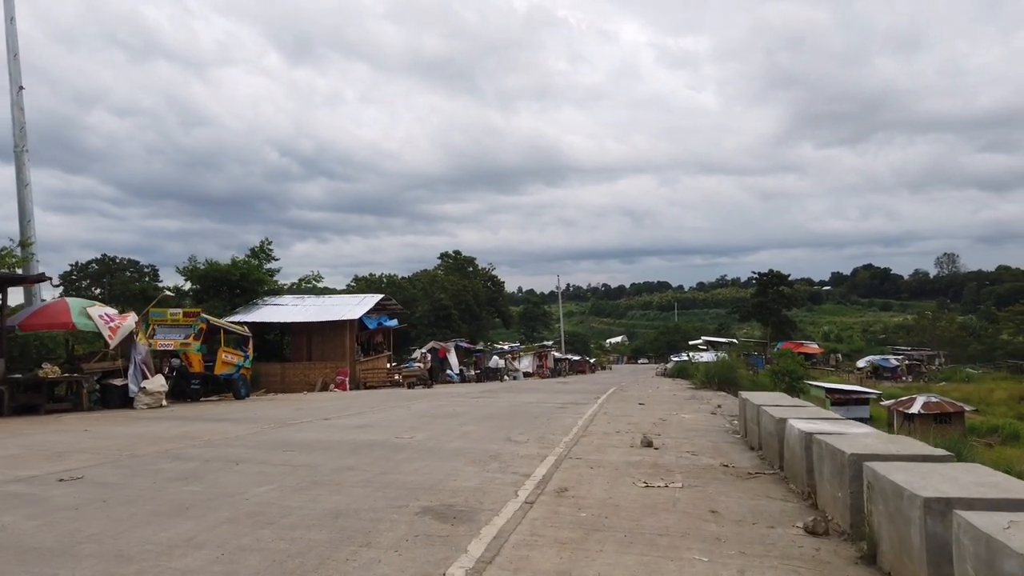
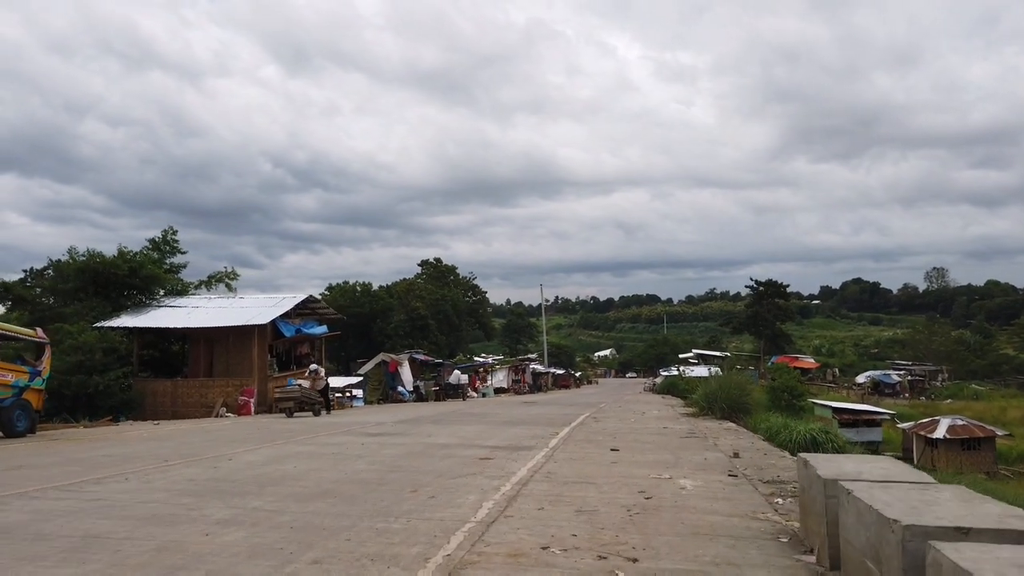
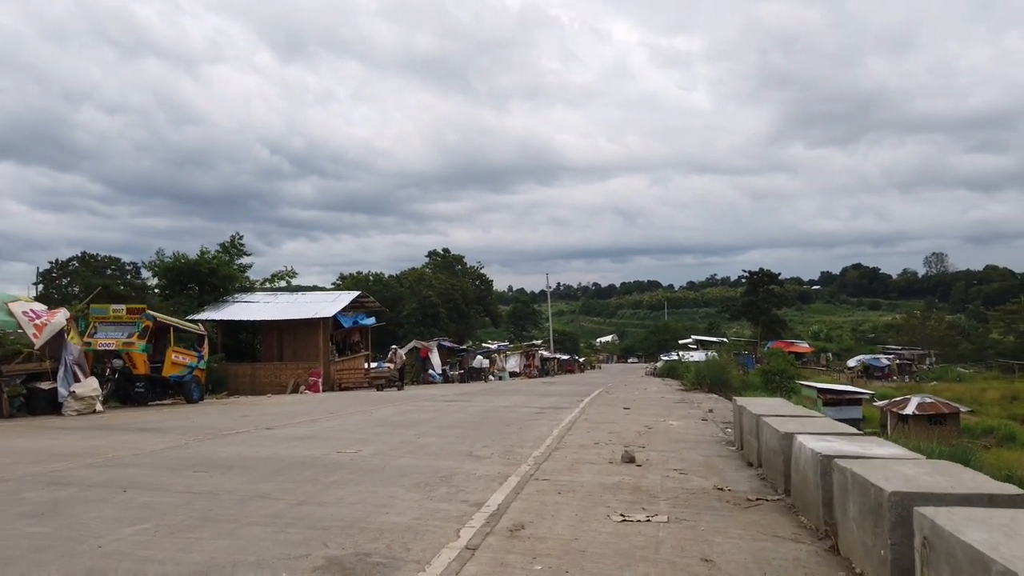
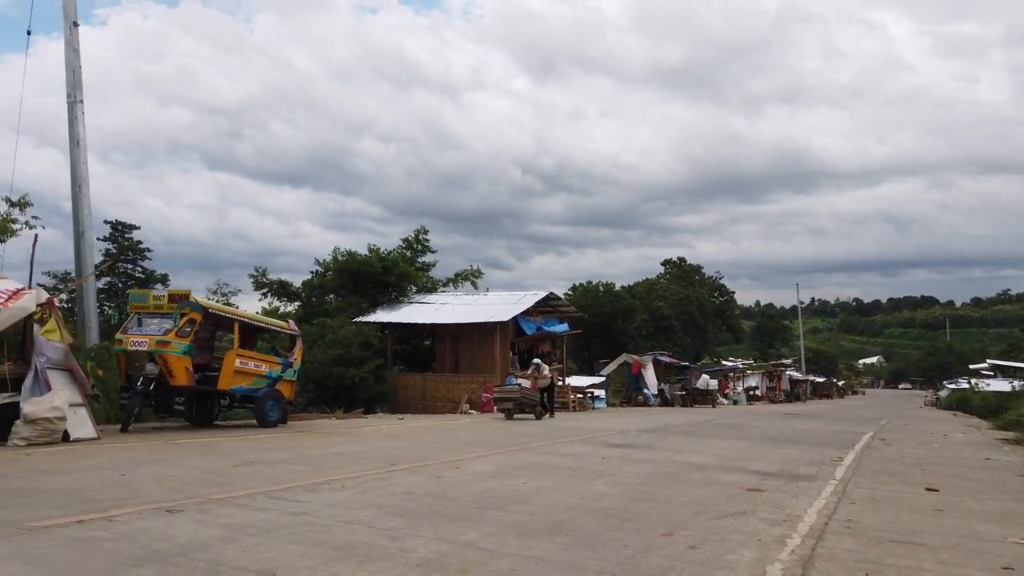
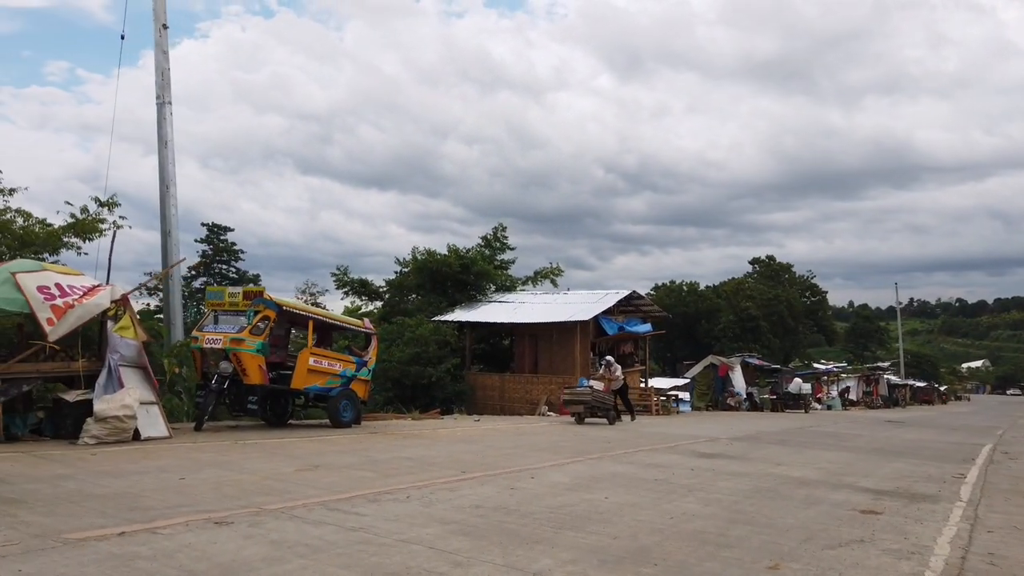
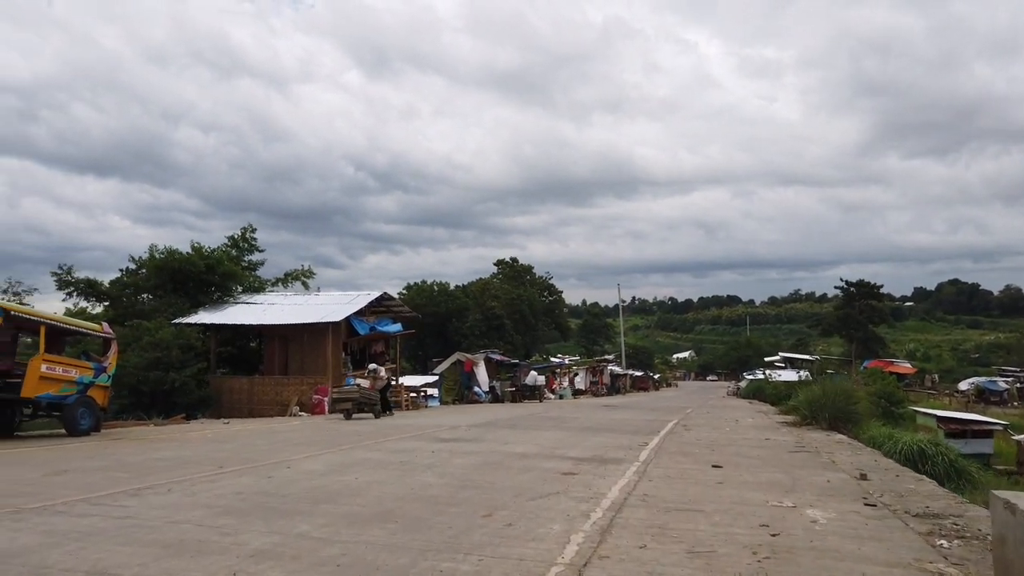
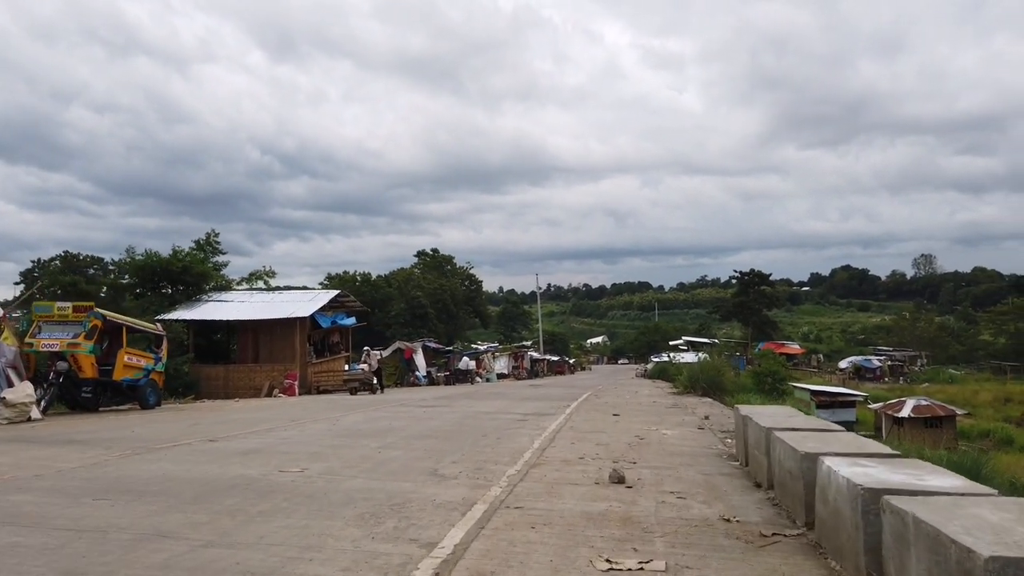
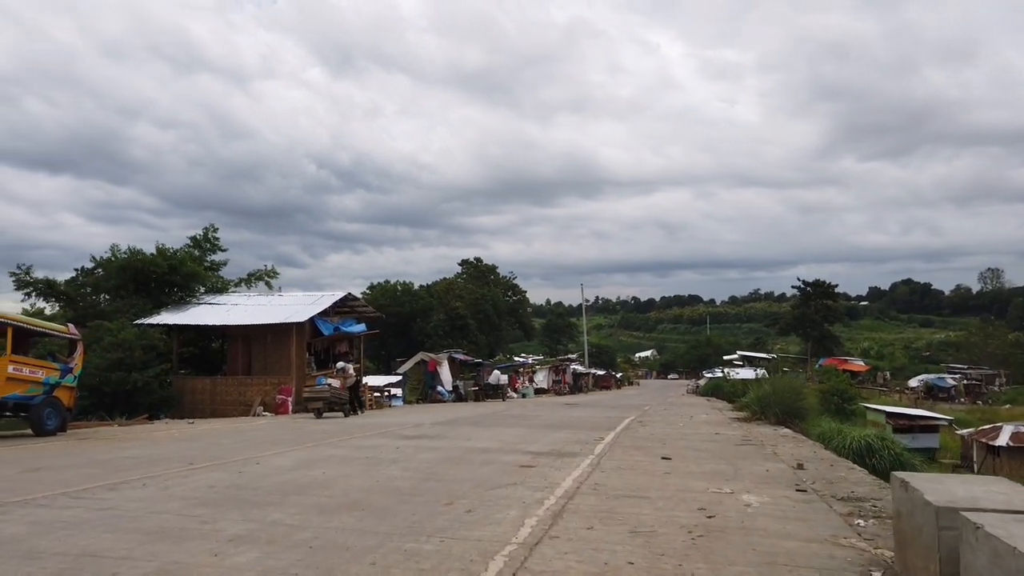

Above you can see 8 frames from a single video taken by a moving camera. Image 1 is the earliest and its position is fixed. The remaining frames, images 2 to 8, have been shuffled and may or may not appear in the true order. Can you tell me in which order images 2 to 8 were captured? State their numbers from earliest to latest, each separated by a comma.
3, 7, 2, 8, 6, 4, 5
